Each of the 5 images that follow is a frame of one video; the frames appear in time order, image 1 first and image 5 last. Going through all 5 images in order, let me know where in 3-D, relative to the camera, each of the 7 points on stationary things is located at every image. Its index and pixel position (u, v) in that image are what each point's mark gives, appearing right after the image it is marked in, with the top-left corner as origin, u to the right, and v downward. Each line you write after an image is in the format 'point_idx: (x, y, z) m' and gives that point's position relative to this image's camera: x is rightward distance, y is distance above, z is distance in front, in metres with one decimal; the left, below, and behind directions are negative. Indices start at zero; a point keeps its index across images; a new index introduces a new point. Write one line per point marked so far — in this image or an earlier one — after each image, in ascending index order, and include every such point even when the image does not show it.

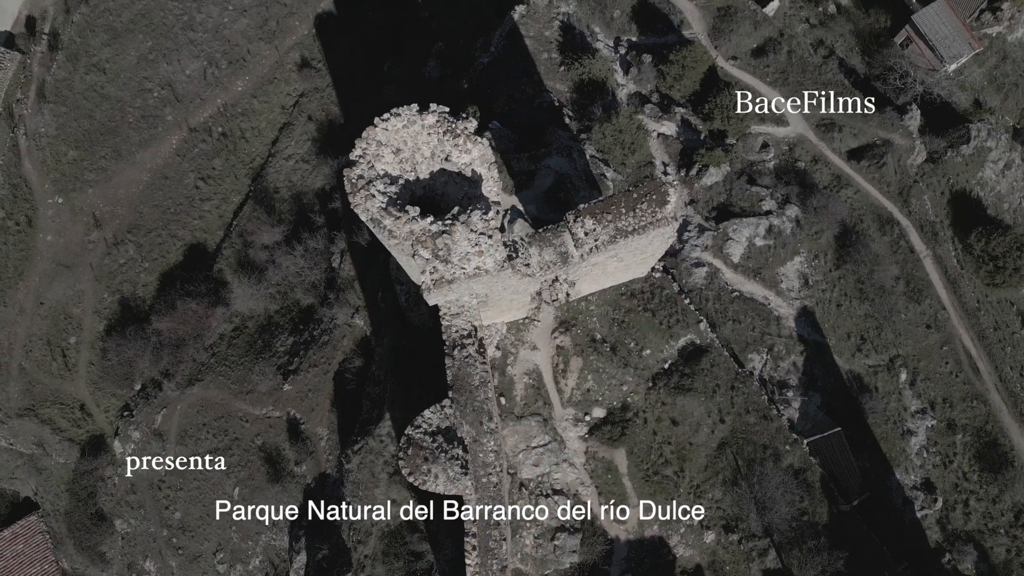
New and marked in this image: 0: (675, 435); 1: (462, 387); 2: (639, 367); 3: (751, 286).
0: (+4.3, -3.8, +14.8) m
1: (-0.9, -1.7, +10.8) m
2: (+3.5, -2.1, +15.2) m
3: (+8.3, +0.2, +19.3) m
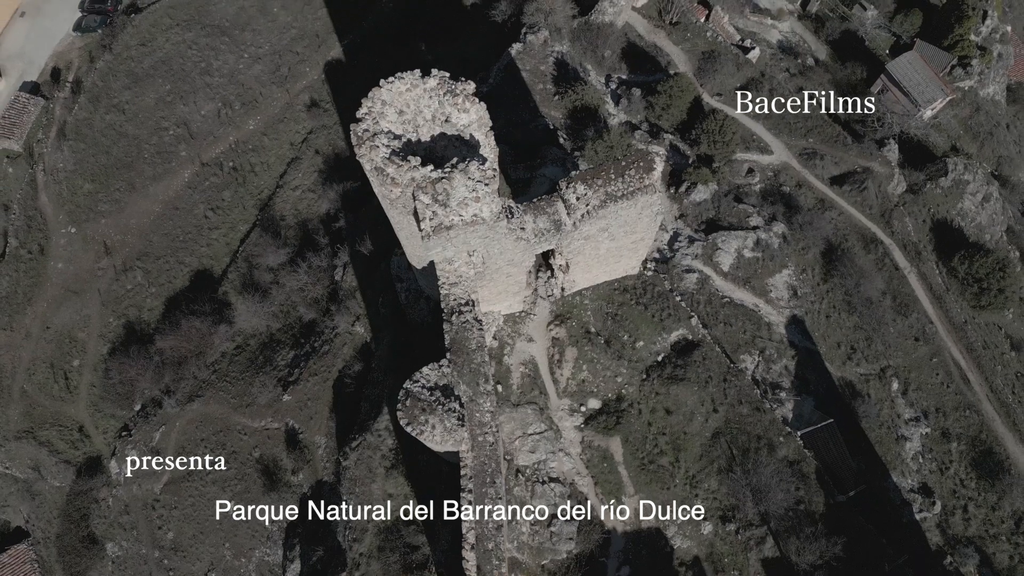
0: (+4.2, -3.6, +15.0) m
1: (-1.0, -1.1, +11.3) m
2: (+3.4, -2.0, +15.6) m
3: (+8.1, -0.1, +19.9) m
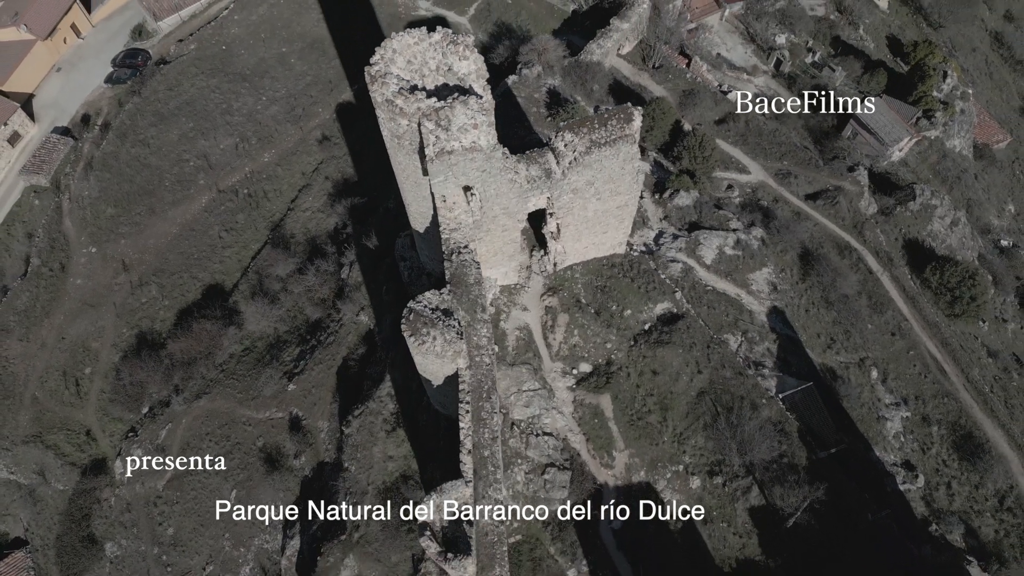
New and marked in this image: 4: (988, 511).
0: (+4.1, -2.8, +16.0) m
1: (-1.2, +0.1, +12.5) m
2: (+3.3, -1.2, +16.7) m
3: (+8.0, +0.1, +21.3) m
4: (+15.6, -7.3, +18.5) m
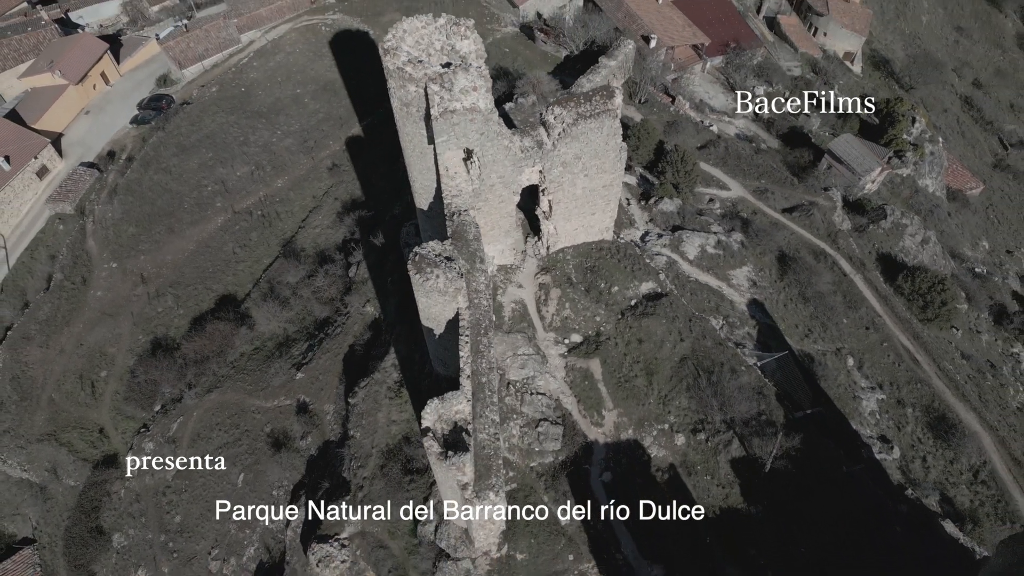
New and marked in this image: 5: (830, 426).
0: (+4.0, -2.0, +17.3) m
1: (-1.3, +1.2, +14.2) m
2: (+3.1, -0.5, +18.2) m
3: (+7.8, +0.4, +22.9) m
4: (+15.5, -6.7, +19.3) m
5: (+10.7, -4.5, +18.9) m
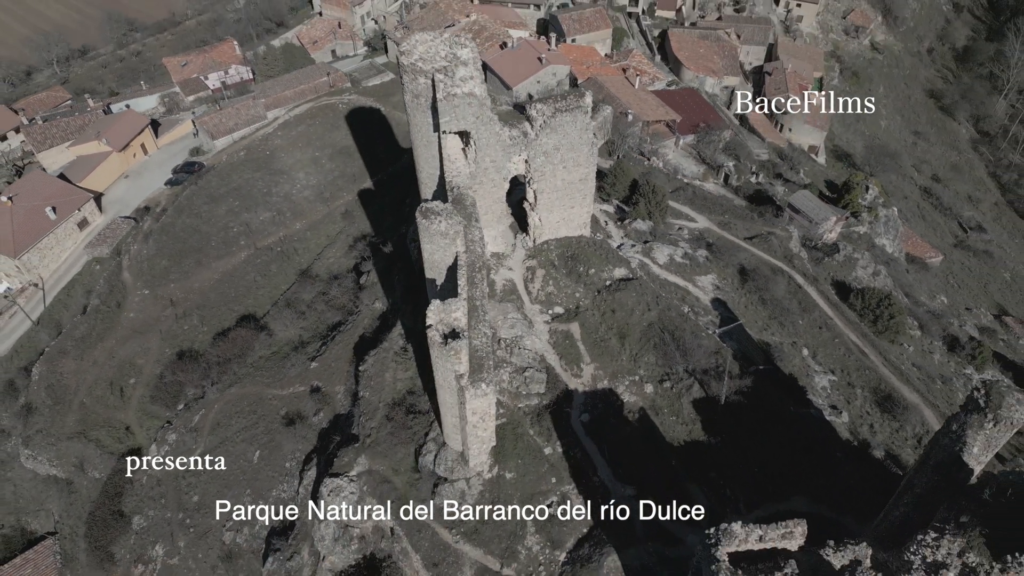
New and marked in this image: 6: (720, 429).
0: (+3.6, -1.1, +20.3) m
1: (-1.6, +2.6, +17.7) m
2: (+2.8, +0.2, +21.4) m
3: (+7.5, +0.3, +26.2) m
4: (+15.2, -6.1, +21.5) m
5: (+10.4, -3.8, +21.4) m
6: (+6.7, -4.5, +17.9) m
